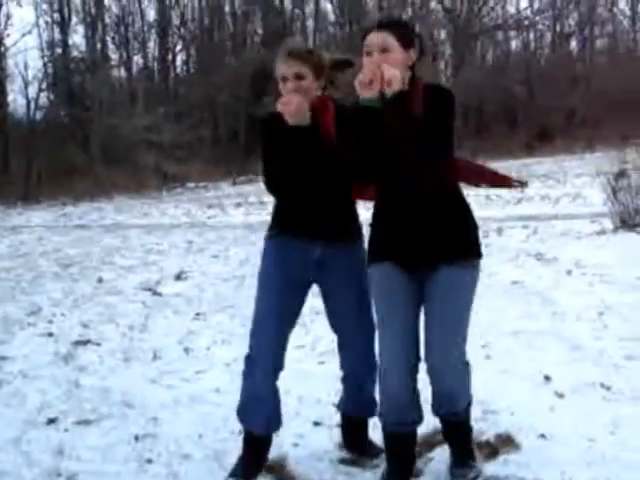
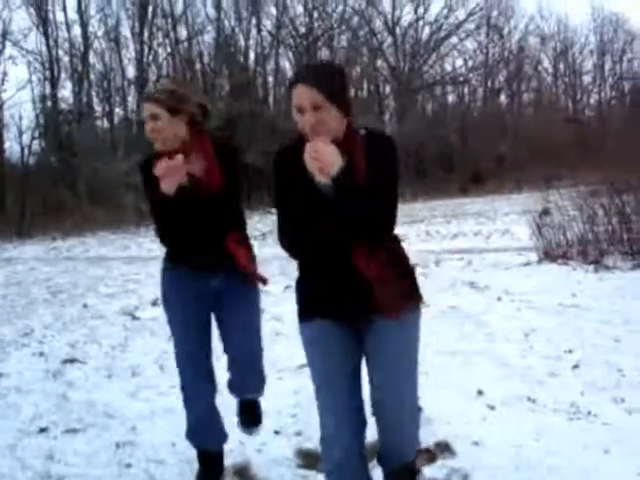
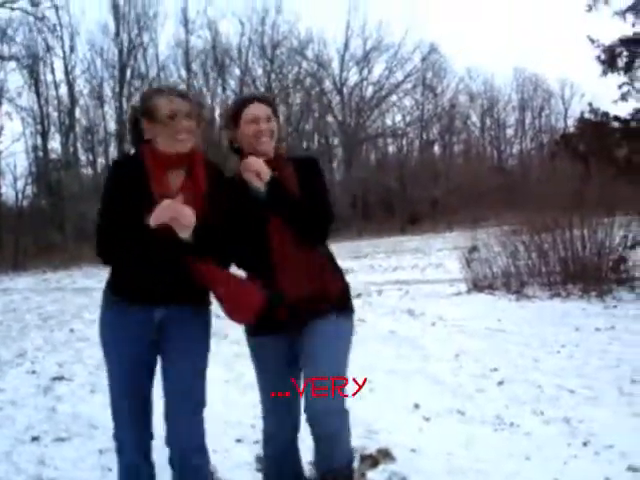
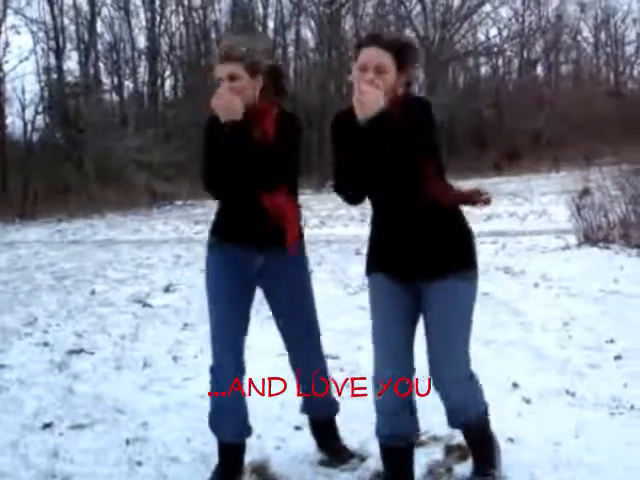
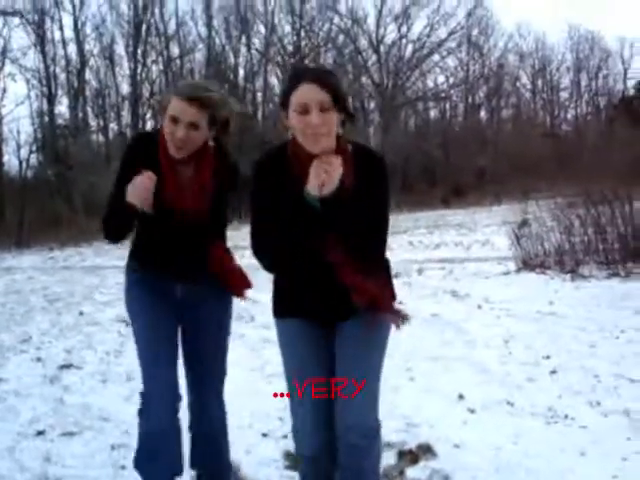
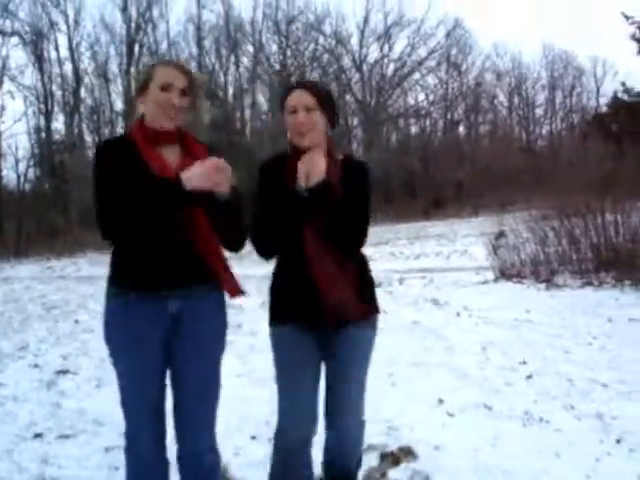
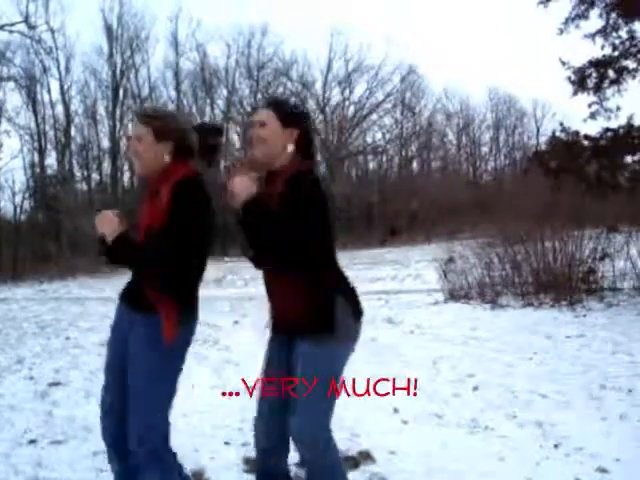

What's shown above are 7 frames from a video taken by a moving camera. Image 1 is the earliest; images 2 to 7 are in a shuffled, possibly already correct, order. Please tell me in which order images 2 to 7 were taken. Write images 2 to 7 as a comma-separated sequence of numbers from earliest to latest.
4, 2, 5, 6, 3, 7
